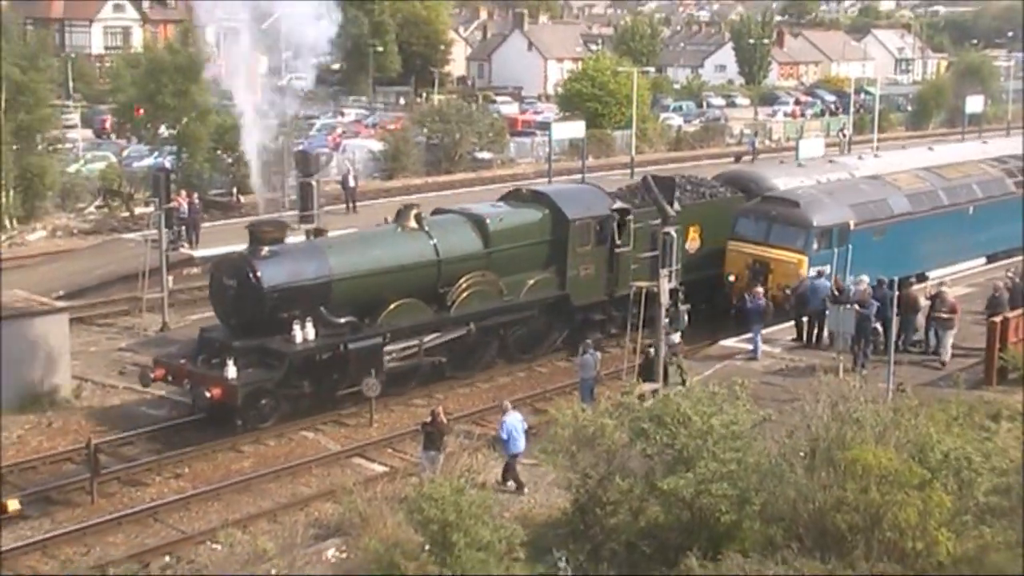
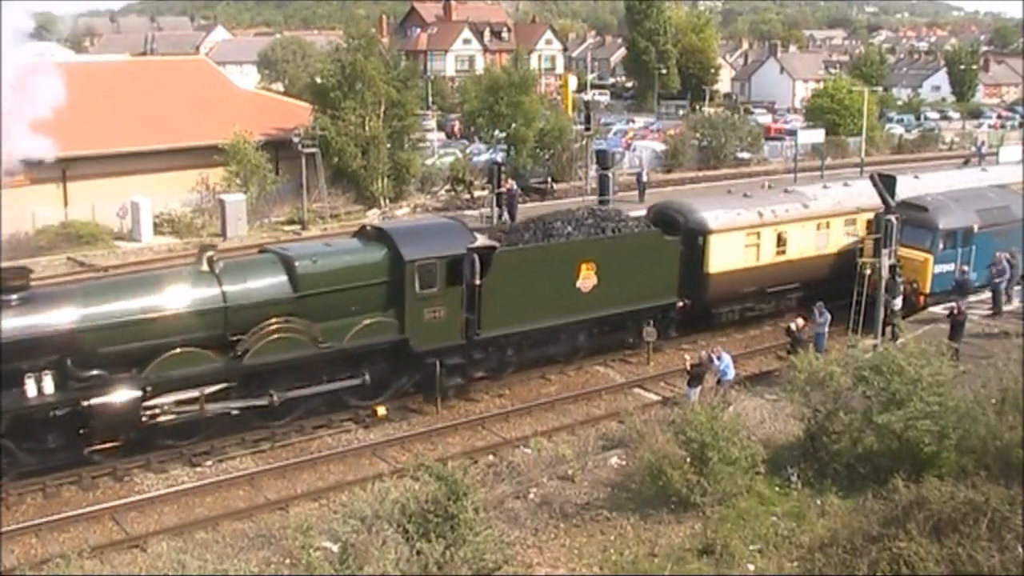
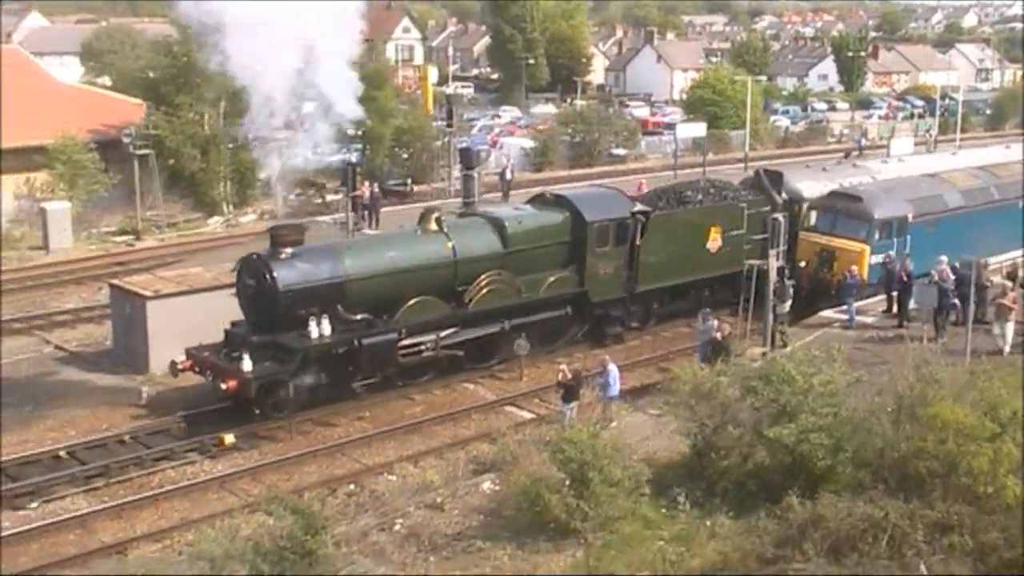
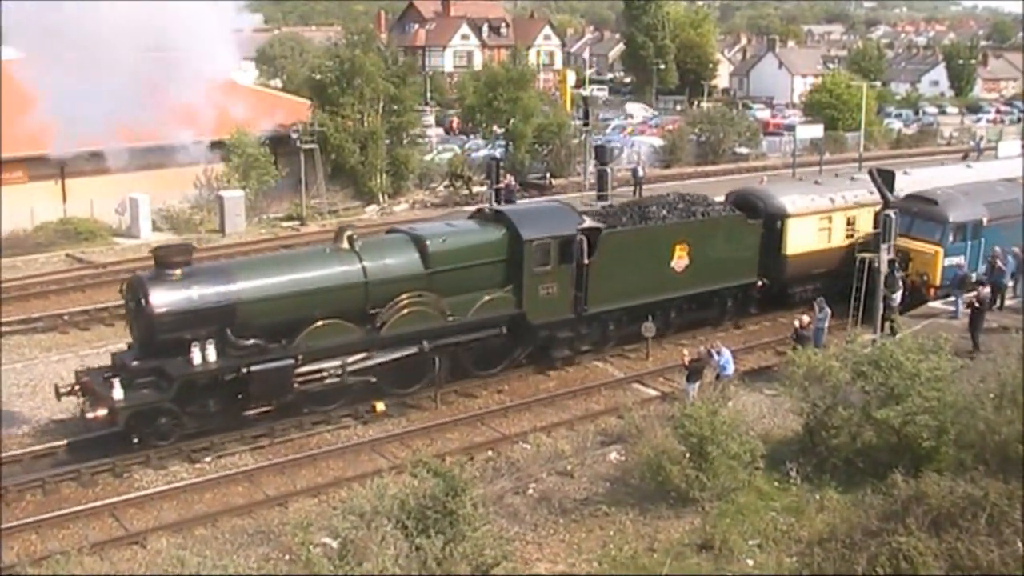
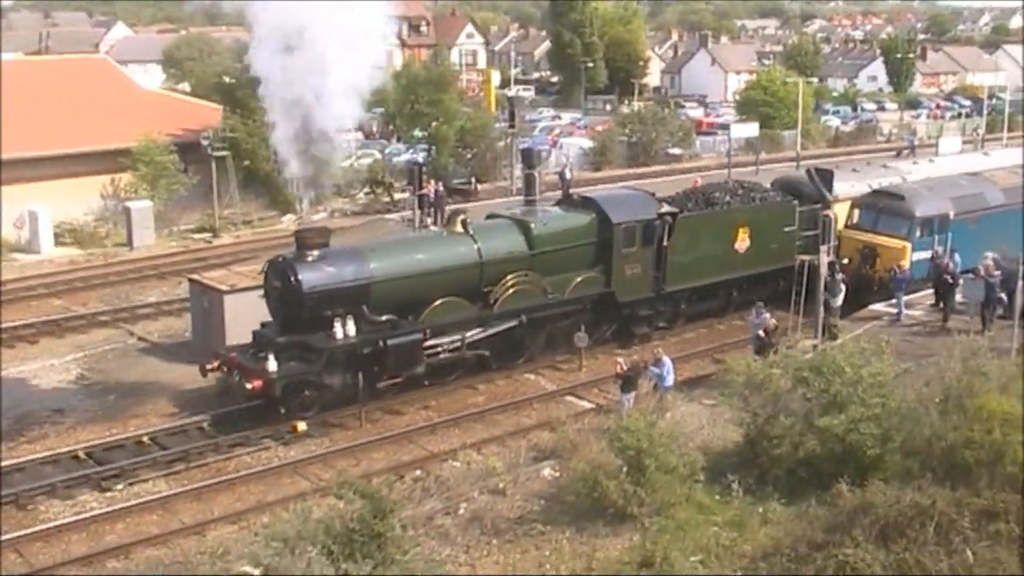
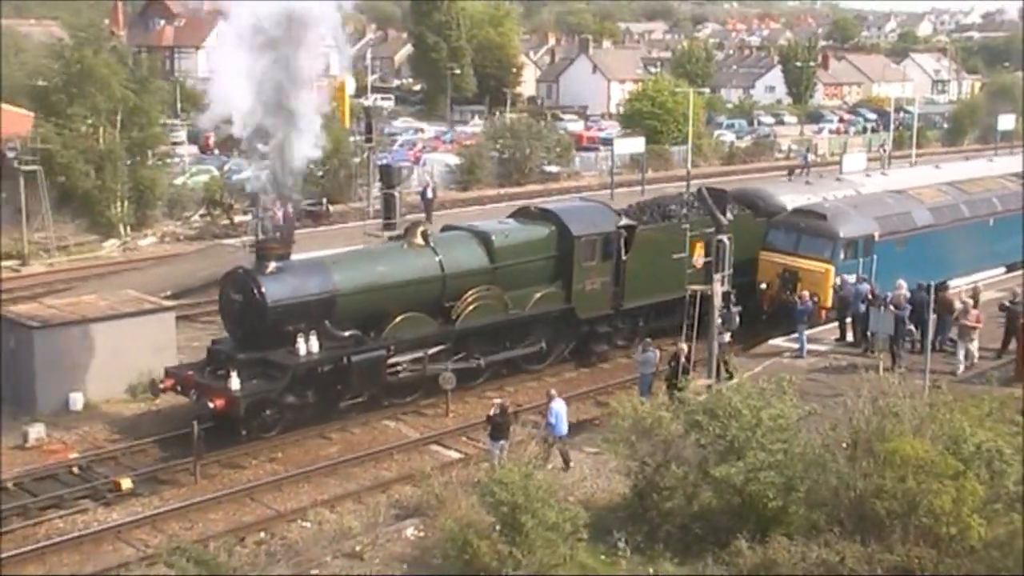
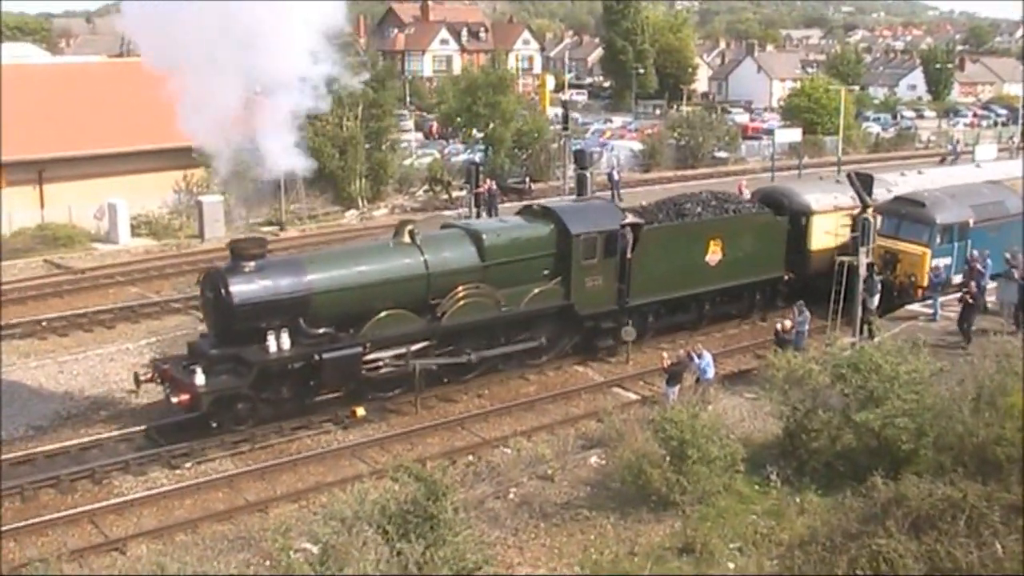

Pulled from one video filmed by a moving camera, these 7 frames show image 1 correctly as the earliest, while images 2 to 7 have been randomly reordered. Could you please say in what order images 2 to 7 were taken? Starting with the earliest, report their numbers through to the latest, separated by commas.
6, 3, 5, 7, 4, 2
